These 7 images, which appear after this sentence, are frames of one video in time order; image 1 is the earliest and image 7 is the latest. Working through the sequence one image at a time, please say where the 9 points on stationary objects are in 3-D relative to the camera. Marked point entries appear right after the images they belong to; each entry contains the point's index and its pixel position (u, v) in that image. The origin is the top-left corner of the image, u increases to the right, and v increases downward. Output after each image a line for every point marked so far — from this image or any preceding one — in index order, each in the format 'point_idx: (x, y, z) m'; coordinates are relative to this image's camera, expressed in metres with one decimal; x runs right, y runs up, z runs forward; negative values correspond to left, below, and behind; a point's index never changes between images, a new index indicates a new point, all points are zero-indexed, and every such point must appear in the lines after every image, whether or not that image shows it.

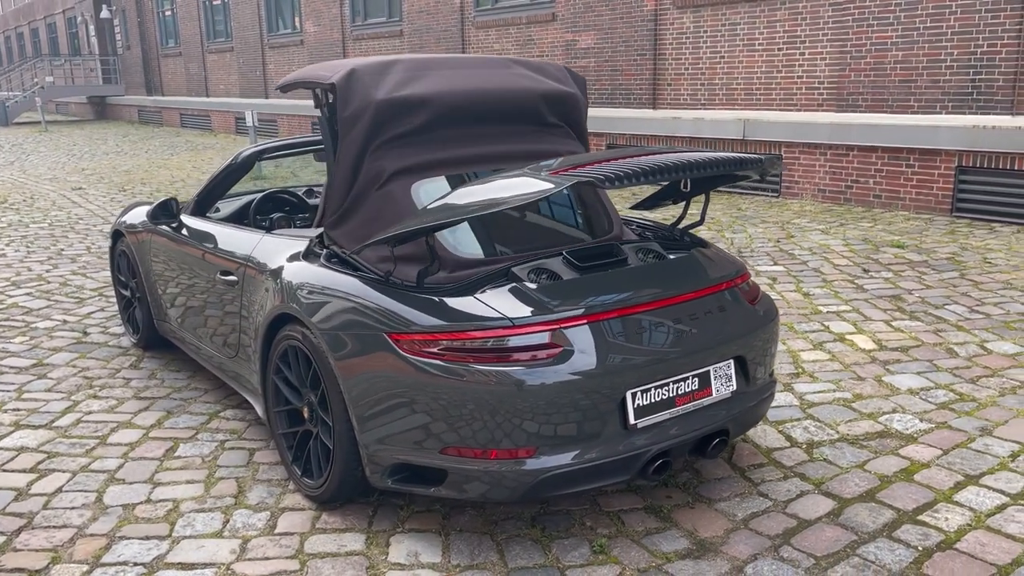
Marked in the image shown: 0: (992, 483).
0: (+1.9, -0.7, +3.3) m
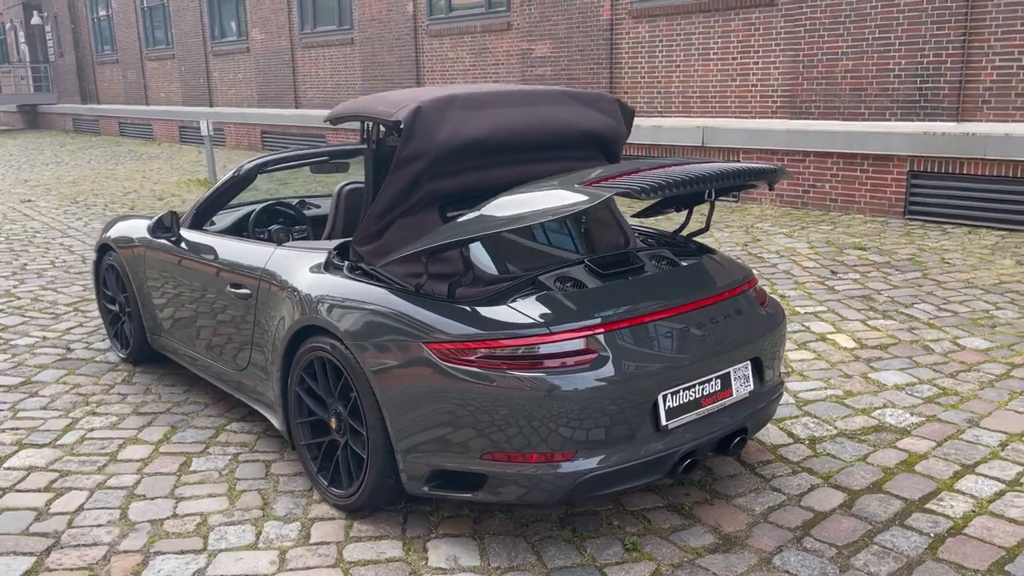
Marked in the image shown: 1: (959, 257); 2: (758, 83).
0: (+1.9, -0.7, +3.6) m
1: (+3.7, +0.3, +7.2) m
2: (+3.2, +2.6, +11.2) m
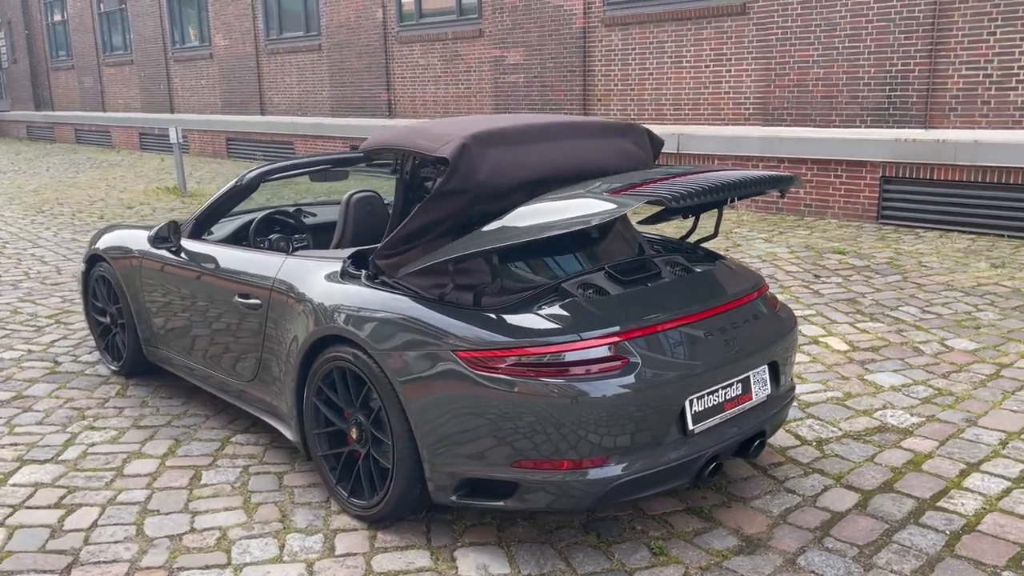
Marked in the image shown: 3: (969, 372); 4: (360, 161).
0: (+2.0, -0.8, +3.7) m
1: (+3.6, +0.2, +7.4) m
2: (+2.9, +2.6, +11.3) m
3: (+2.5, -0.5, +4.8) m
4: (-0.8, +0.7, +4.8) m
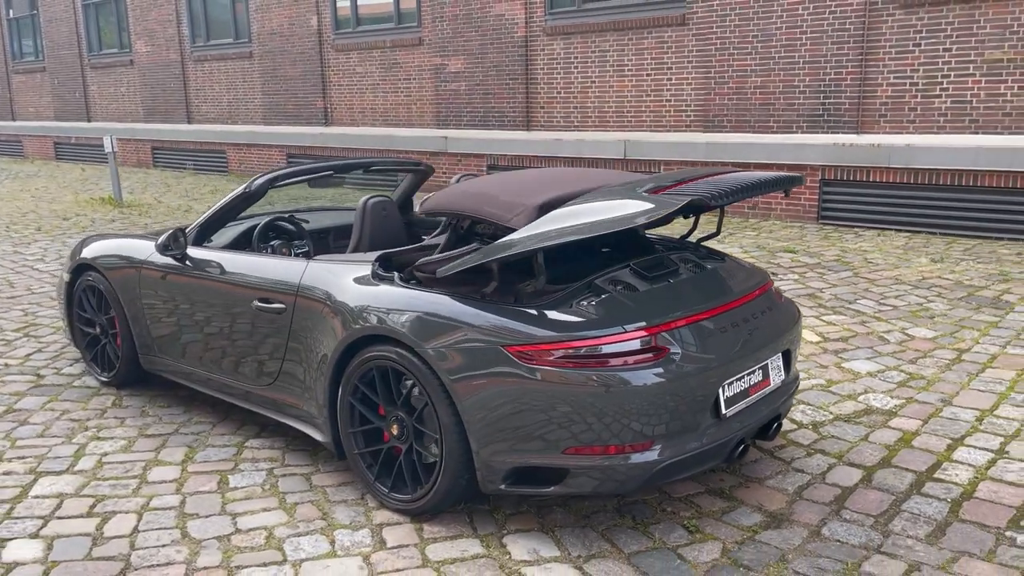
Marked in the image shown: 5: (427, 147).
0: (+2.1, -0.7, +4.0) m
1: (+3.3, +0.3, +7.9) m
2: (+2.2, +2.6, +11.7) m
3: (+2.5, -0.4, +5.2) m
4: (-0.9, +0.7, +4.9) m
5: (-1.3, +2.3, +14.1) m
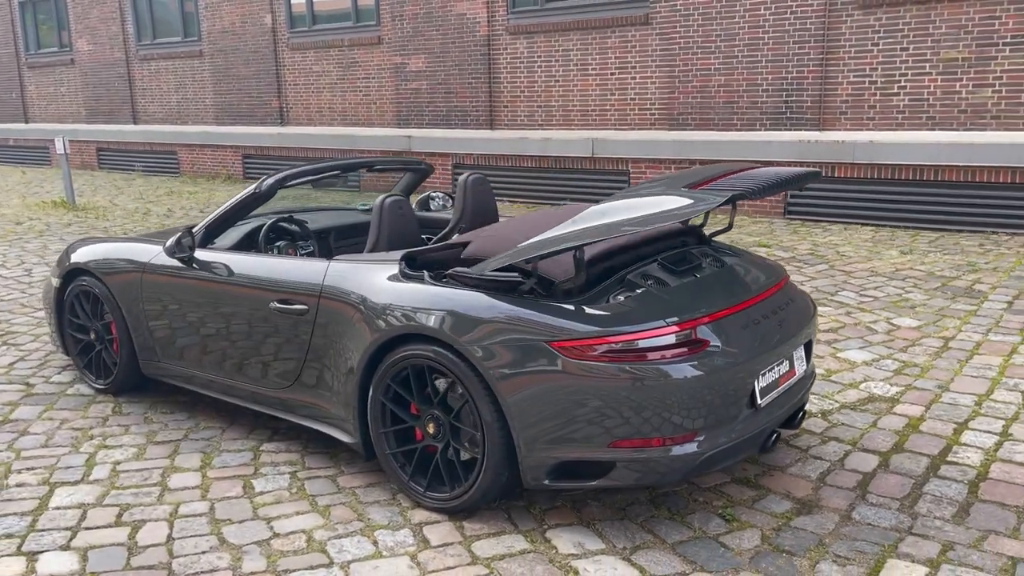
0: (+2.2, -0.7, +4.1) m
1: (+3.2, +0.4, +8.1) m
2: (+1.7, +2.6, +11.9) m
3: (+2.5, -0.4, +5.4) m
4: (-0.8, +0.7, +4.8) m
5: (-2.0, +2.3, +14.0) m
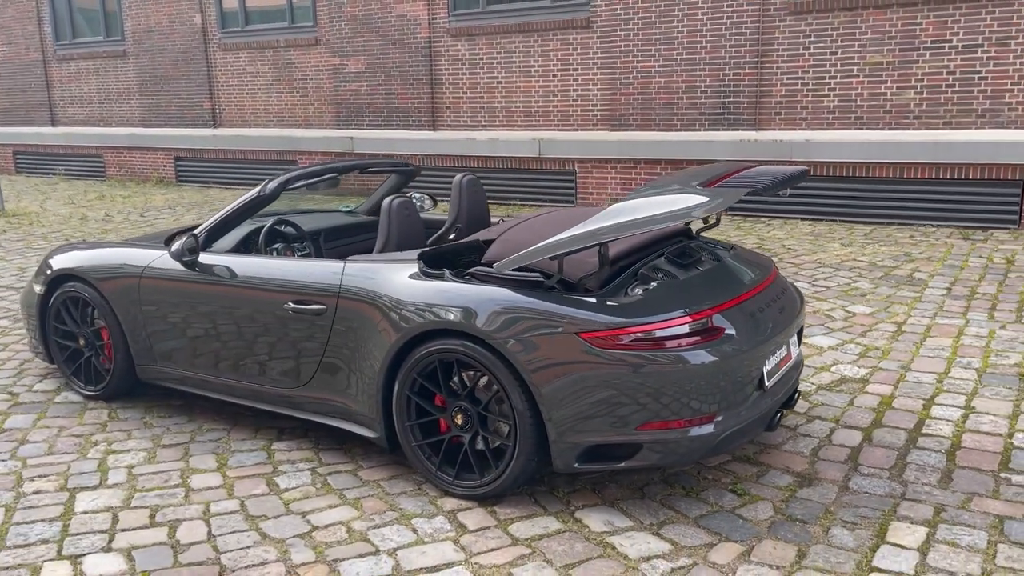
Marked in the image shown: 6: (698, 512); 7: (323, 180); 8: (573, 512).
0: (+2.3, -0.6, +4.5) m
1: (+2.8, +0.4, +8.6) m
2: (+0.9, +2.7, +12.2) m
3: (+2.4, -0.3, +5.8) m
4: (-0.9, +0.7, +4.9) m
5: (-2.9, +2.3, +14.0) m
6: (+0.7, -0.9, +3.5) m
7: (-1.0, +0.6, +4.6) m
8: (+0.2, -0.9, +3.5) m
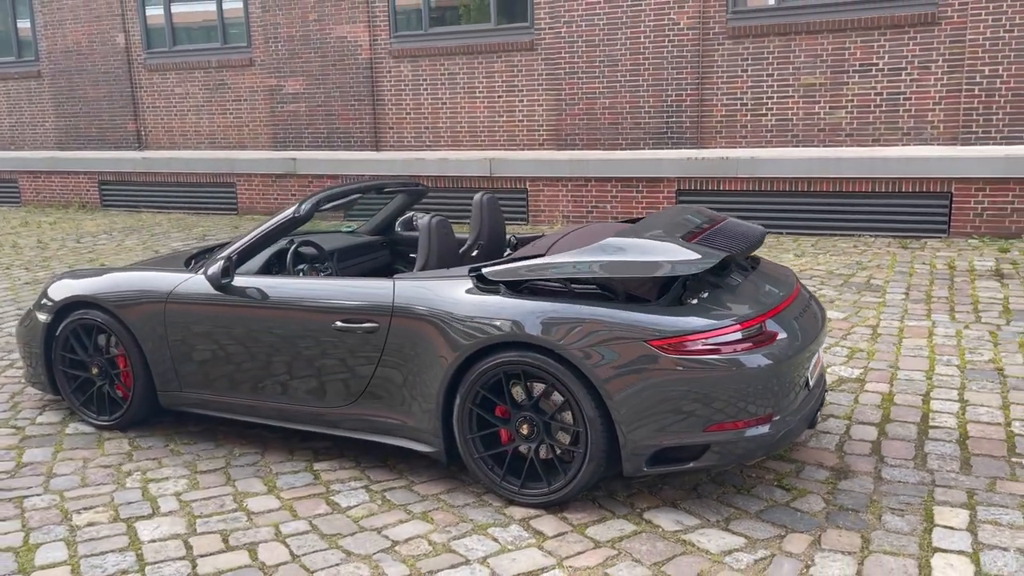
0: (+2.4, -0.6, +4.9) m
1: (+2.5, +0.3, +9.0) m
2: (+0.2, +2.4, +12.4) m
3: (+2.4, -0.3, +6.1) m
4: (-0.8, +0.6, +5.0) m
5: (-3.8, +1.9, +13.8) m
6: (+1.0, -0.9, +3.7) m
7: (-0.9, +0.5, +4.6) m
8: (+0.5, -0.9, +3.6) m
